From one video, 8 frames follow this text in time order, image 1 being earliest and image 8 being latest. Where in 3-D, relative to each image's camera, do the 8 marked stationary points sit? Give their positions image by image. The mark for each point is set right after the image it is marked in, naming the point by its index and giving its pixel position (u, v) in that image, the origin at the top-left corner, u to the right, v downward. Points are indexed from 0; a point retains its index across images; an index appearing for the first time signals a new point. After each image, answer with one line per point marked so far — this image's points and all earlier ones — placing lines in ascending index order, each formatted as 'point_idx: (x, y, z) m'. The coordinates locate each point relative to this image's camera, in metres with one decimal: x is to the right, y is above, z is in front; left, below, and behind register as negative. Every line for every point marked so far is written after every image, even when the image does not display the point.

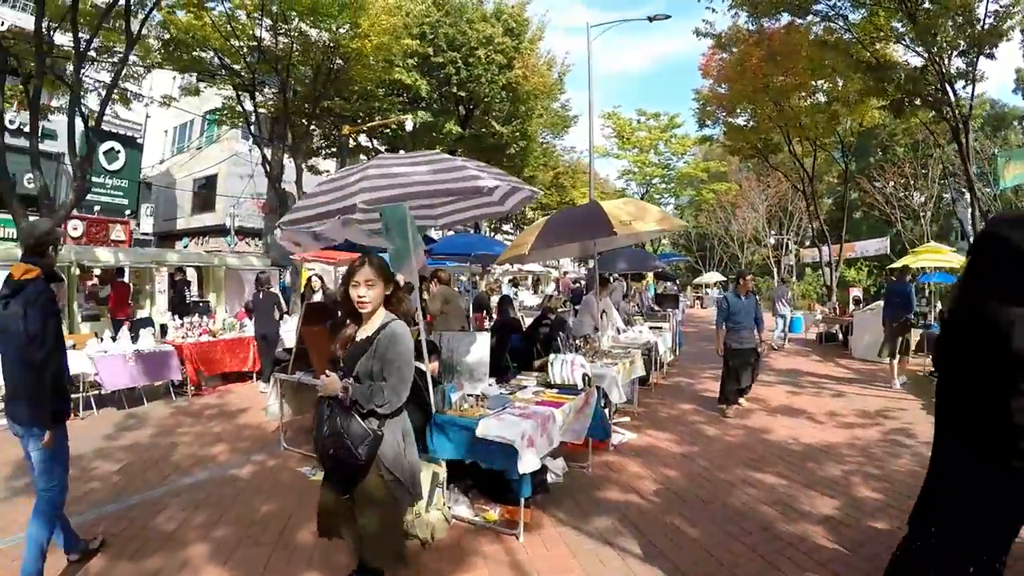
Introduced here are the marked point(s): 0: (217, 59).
0: (-2.8, +2.1, +11.3) m
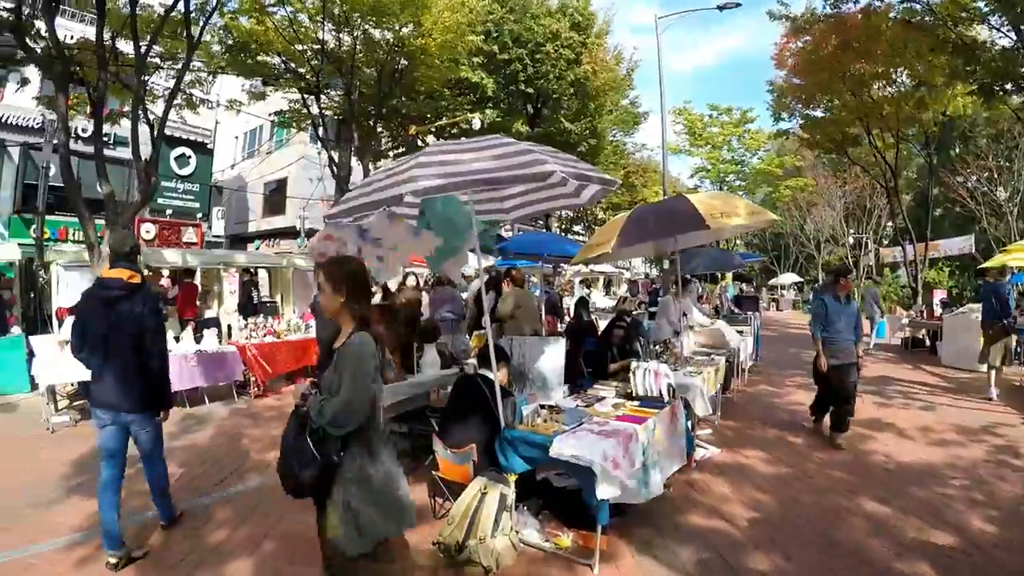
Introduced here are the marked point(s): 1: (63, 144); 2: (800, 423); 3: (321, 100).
0: (-2.1, +2.1, +11.2) m
1: (-3.4, +1.1, +9.1) m
2: (+1.4, -0.7, +5.6) m
3: (-1.8, +1.9, +11.8) m
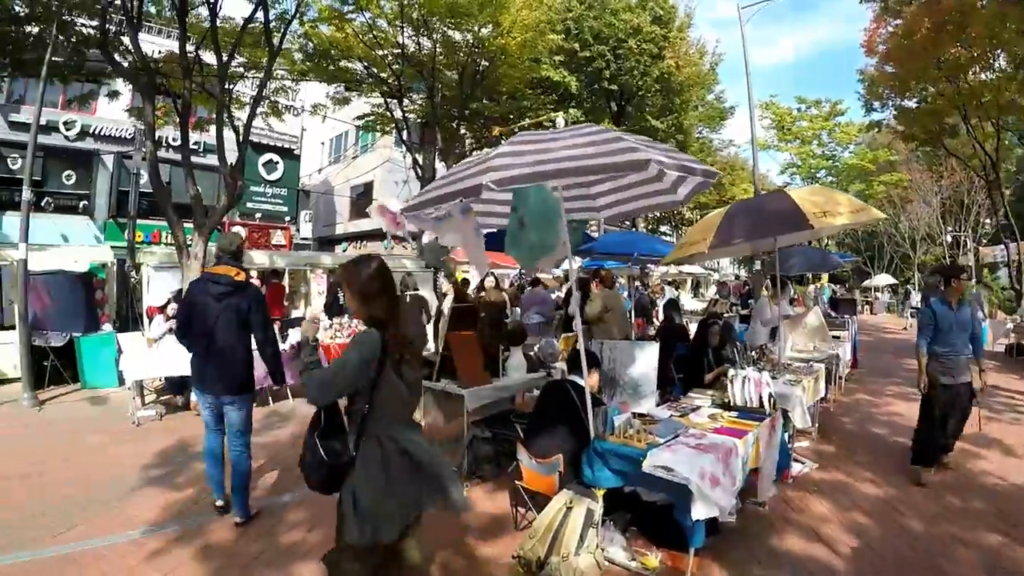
0: (-1.4, +2.1, +11.1) m
1: (-2.8, +1.1, +9.1) m
2: (+1.8, -0.7, +5.3) m
3: (-1.1, +1.8, +11.7) m
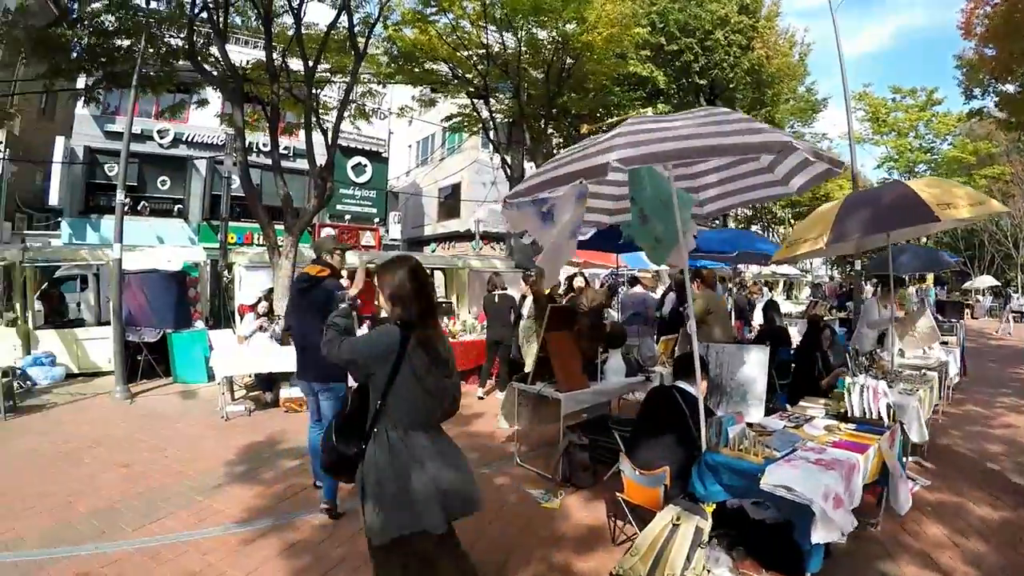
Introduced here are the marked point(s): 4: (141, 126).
0: (-0.6, +2.1, +11.1) m
1: (-2.1, +1.1, +9.2) m
2: (+2.2, -0.6, +5.1) m
3: (-0.2, +1.8, +11.6) m
4: (-5.8, +2.4, +18.4) m
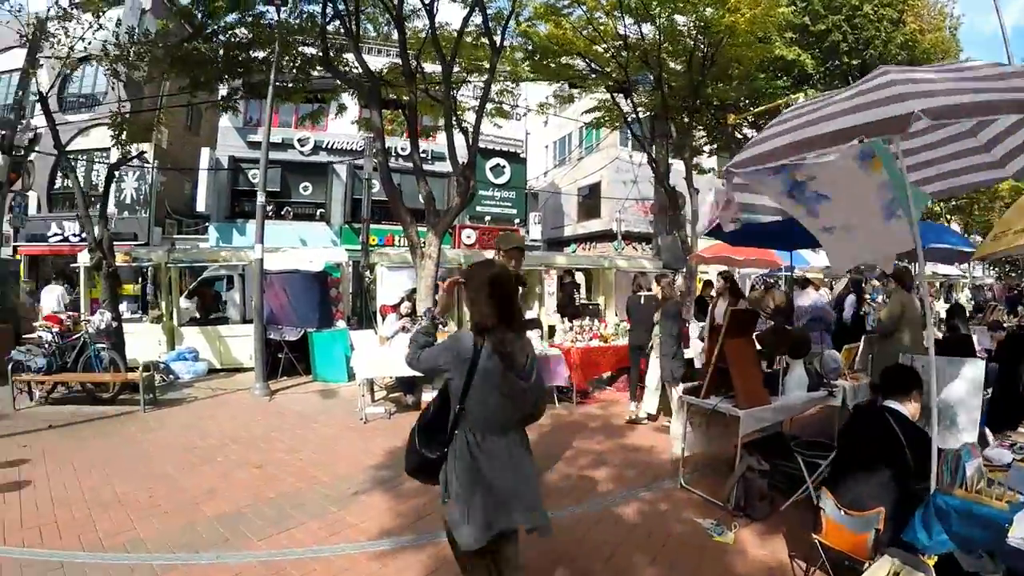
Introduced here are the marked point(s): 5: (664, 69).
0: (+0.7, +2.1, +10.9) m
1: (-1.0, +1.1, +9.2) m
2: (+2.7, -0.6, +4.6) m
3: (+1.1, +1.9, +11.4) m
4: (-3.7, +2.4, +18.8) m
5: (+1.4, +2.0, +10.8) m
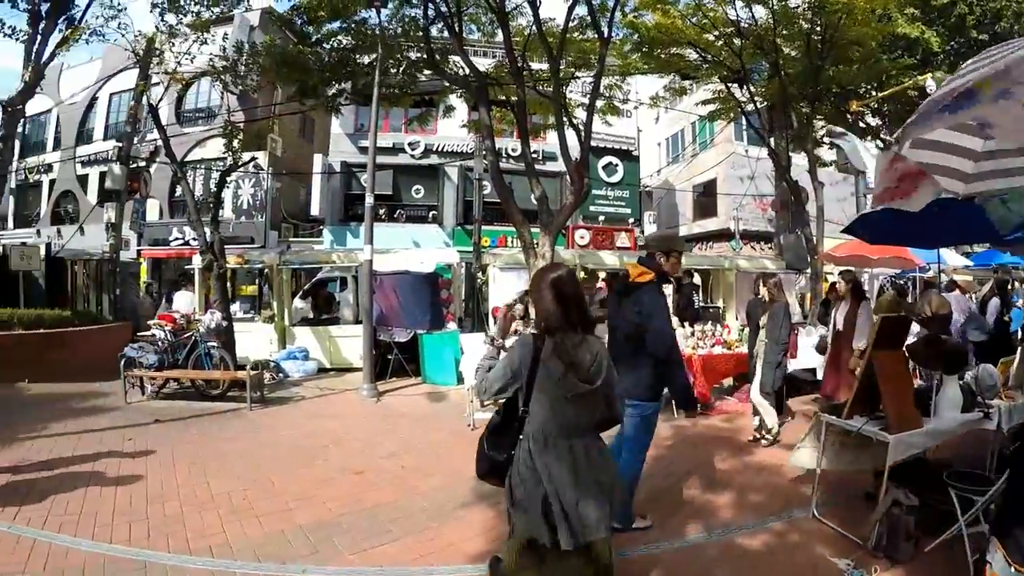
0: (+1.6, +2.1, +10.6) m
1: (-0.2, +1.1, +9.1) m
2: (+3.1, -0.5, +4.2) m
3: (+2.1, +1.9, +11.0) m
4: (-1.9, +2.4, +18.9) m
5: (+2.3, +2.1, +10.4) m
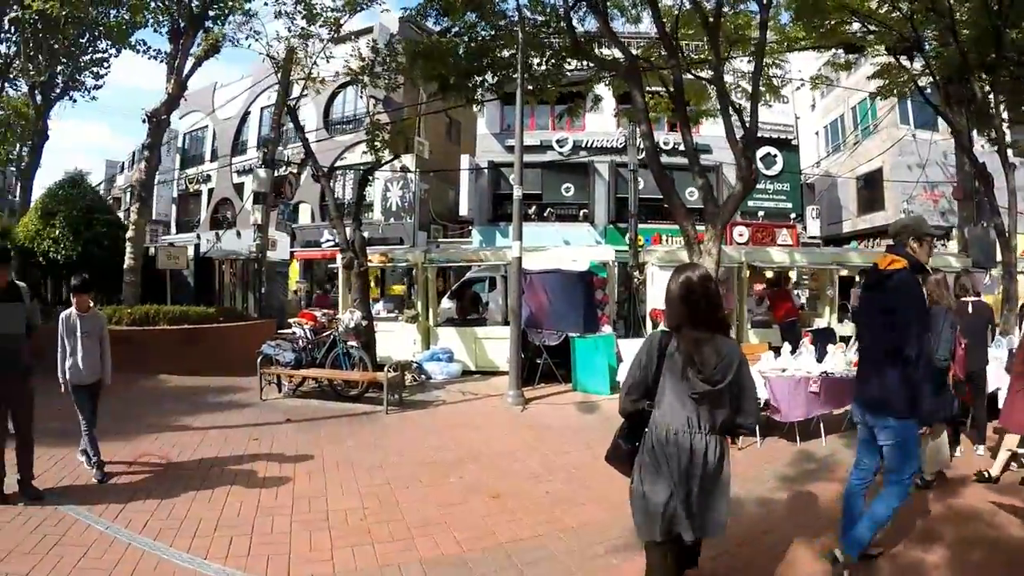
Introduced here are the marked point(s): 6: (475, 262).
0: (+2.9, +2.2, +9.8) m
1: (+0.9, +1.1, +8.5) m
2: (+3.6, -0.5, +3.2) m
3: (+3.5, +2.0, +10.1) m
4: (+0.5, +2.4, +18.4) m
5: (+3.6, +2.1, +9.5) m
6: (-0.3, +0.2, +9.3) m
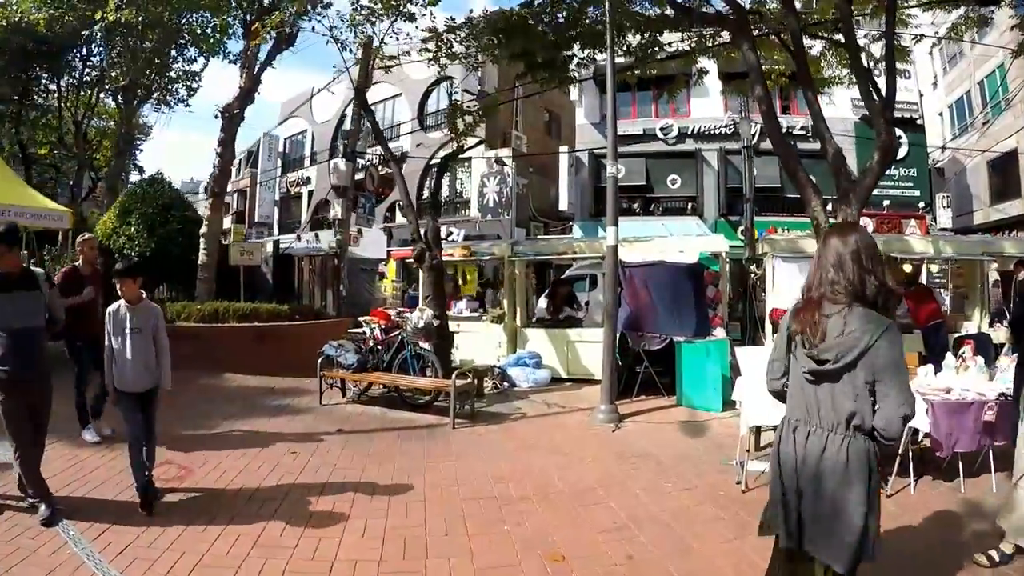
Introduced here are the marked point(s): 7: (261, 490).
0: (+3.6, +2.2, +8.5) m
1: (+1.5, +1.1, +7.4) m
2: (+3.7, -0.4, +1.8) m
3: (+4.2, +2.0, +8.8) m
4: (+2.0, +2.4, +17.3) m
5: (+4.2, +2.2, +8.1) m
6: (+0.4, +0.2, +8.3) m
7: (-0.9, -0.8, +4.3) m
